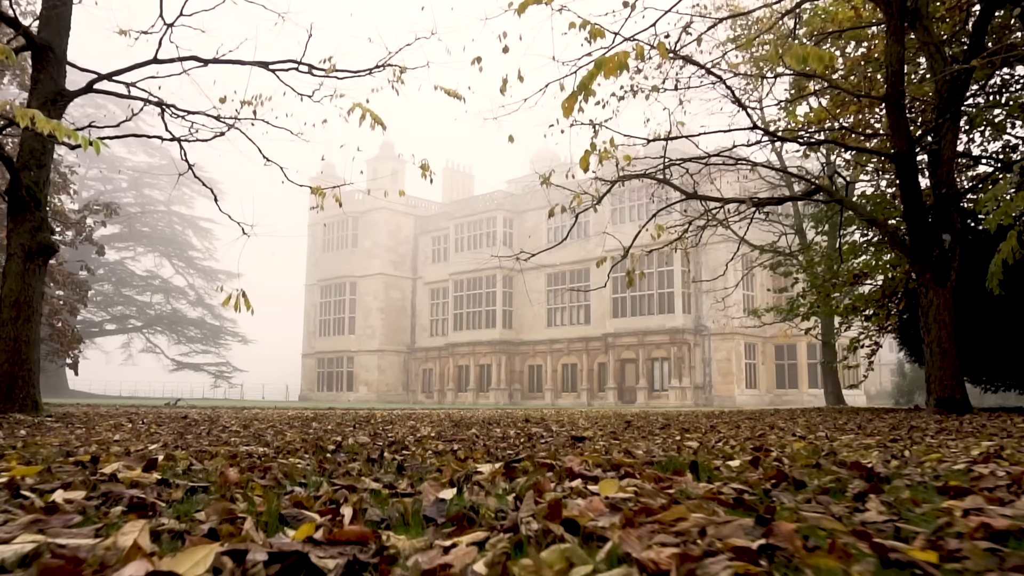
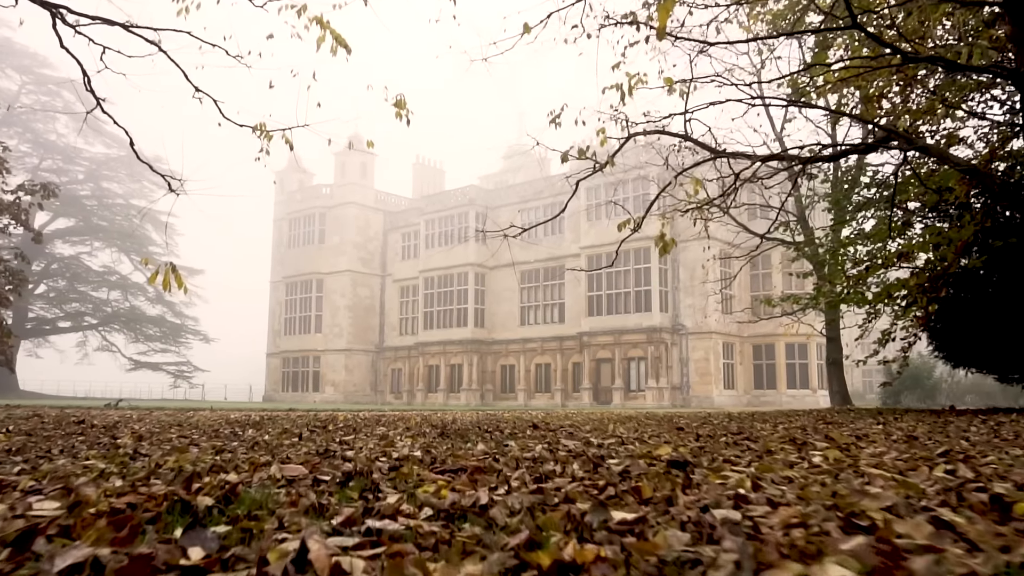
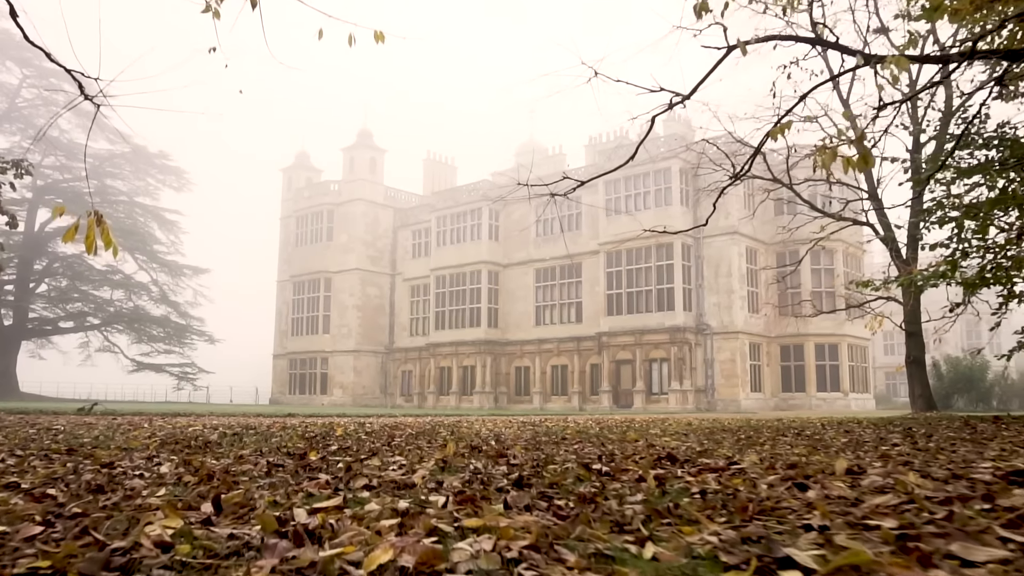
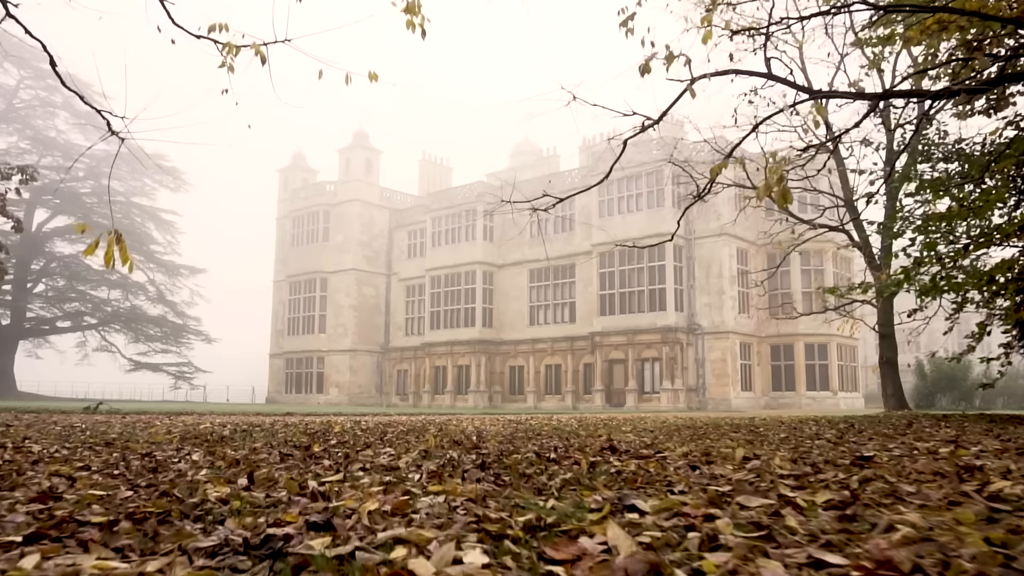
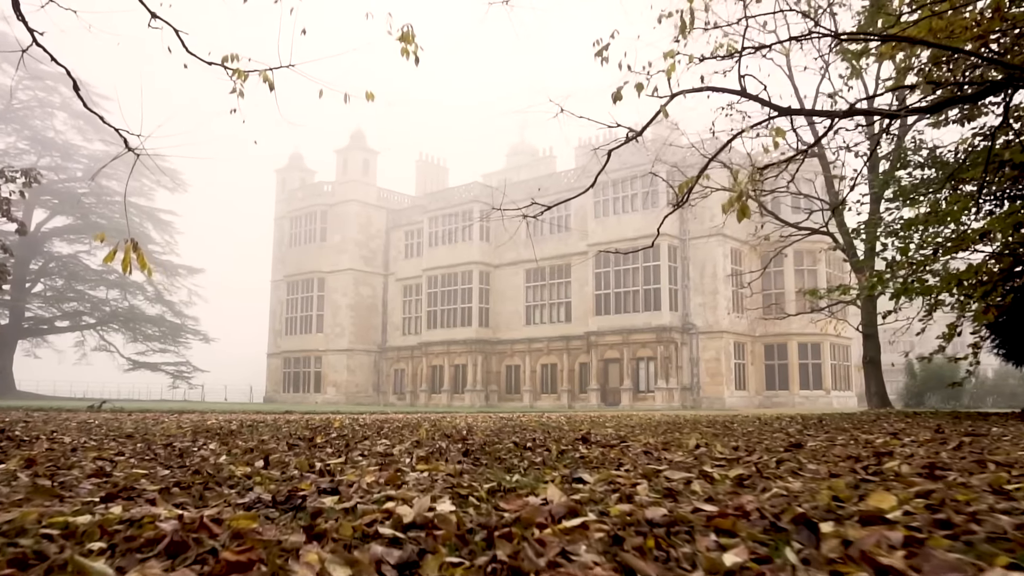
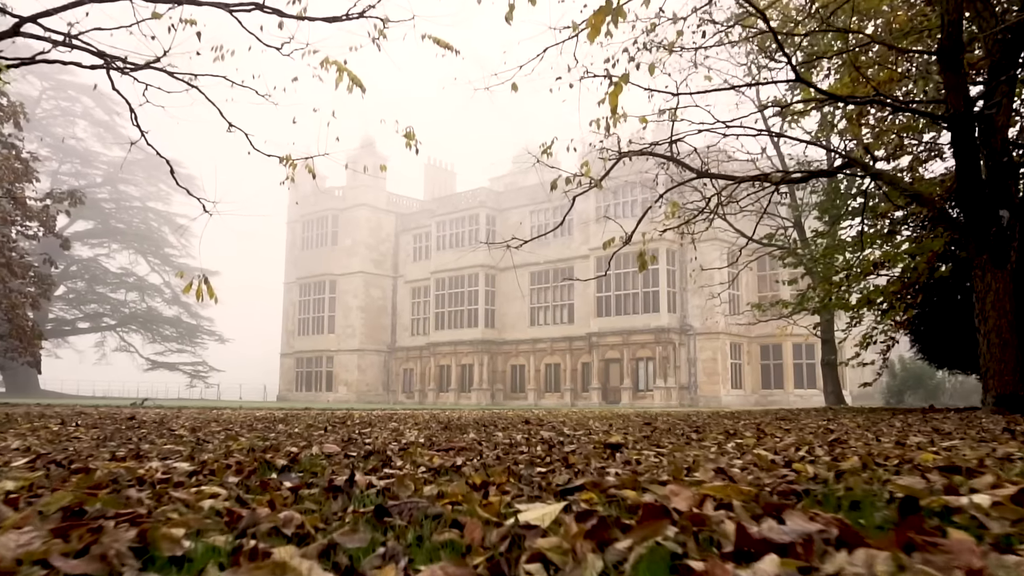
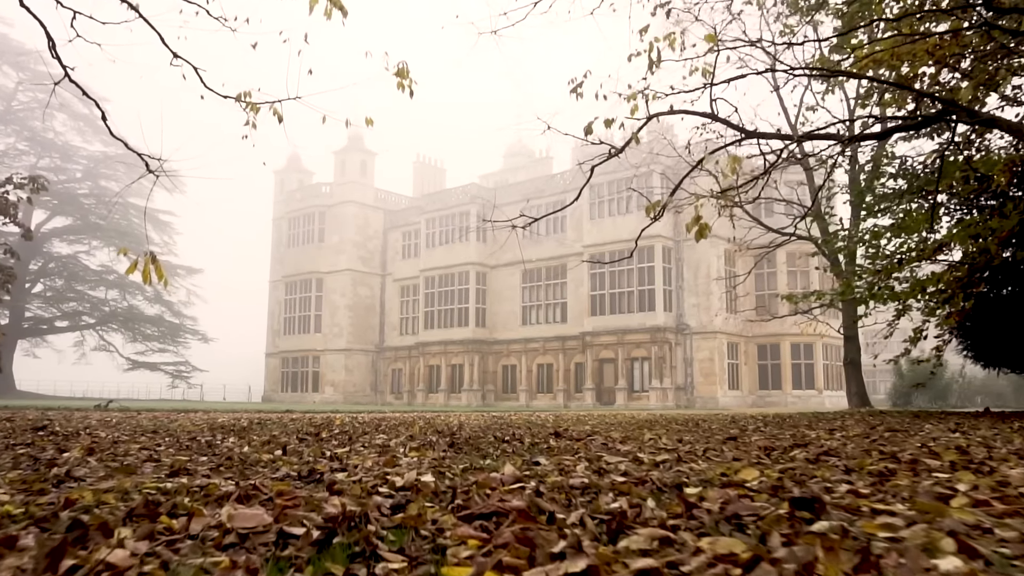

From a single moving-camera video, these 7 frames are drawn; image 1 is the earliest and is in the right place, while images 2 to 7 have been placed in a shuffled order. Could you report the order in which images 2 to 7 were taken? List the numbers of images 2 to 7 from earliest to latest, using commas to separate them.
6, 2, 7, 5, 4, 3
